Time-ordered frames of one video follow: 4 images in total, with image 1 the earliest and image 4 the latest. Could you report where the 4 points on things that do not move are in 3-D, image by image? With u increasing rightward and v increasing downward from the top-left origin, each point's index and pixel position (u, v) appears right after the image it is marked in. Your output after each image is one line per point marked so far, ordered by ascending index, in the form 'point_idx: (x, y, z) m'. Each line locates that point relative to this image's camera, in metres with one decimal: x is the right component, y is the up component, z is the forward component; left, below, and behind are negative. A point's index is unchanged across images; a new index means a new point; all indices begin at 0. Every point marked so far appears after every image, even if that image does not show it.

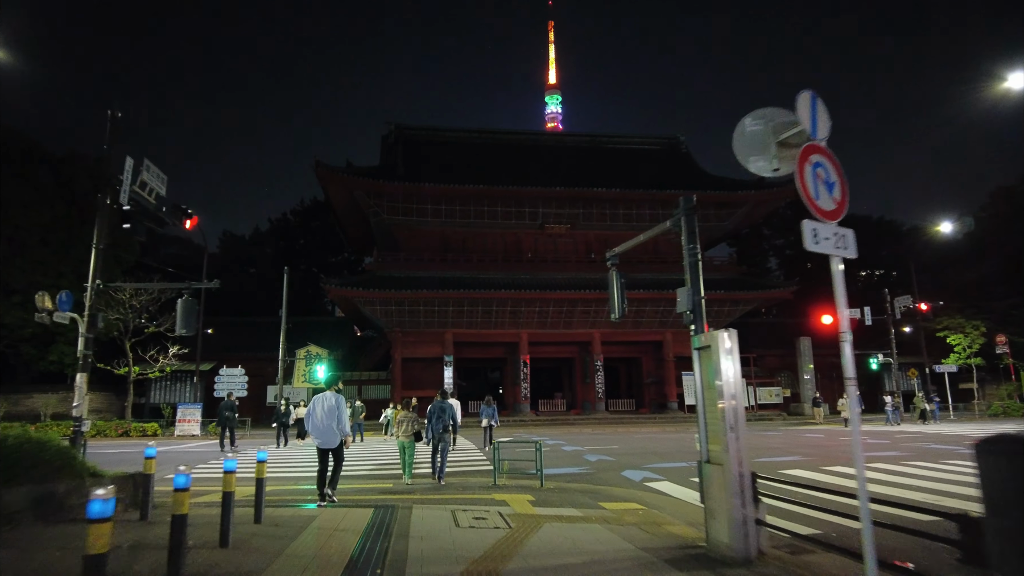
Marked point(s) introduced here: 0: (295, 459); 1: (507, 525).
0: (-5.2, -4.1, +14.1) m
1: (-0.1, -2.6, +6.3) m
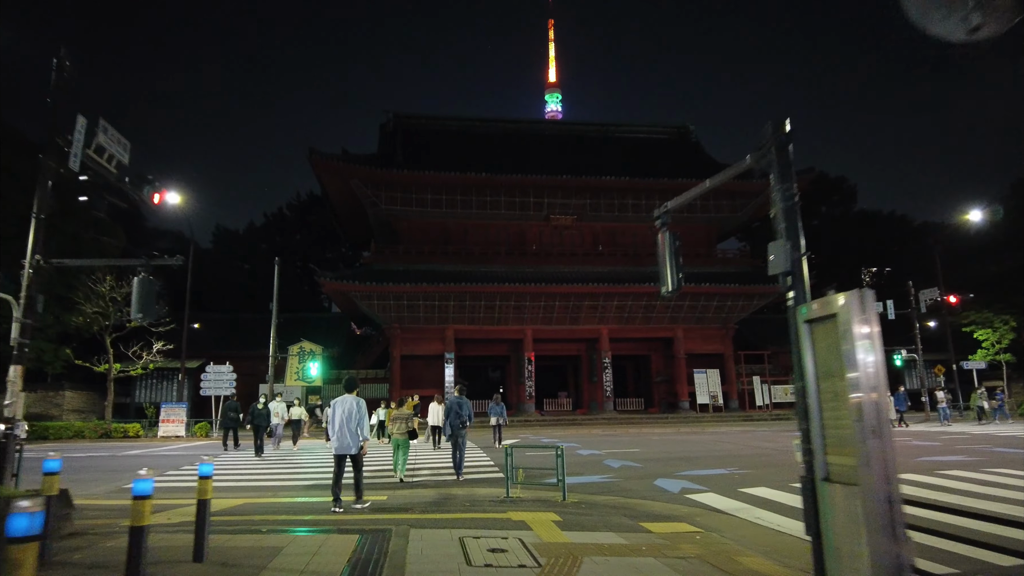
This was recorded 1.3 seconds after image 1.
0: (-4.9, -3.8, +12.6) m
1: (+0.2, -2.2, +4.8) m
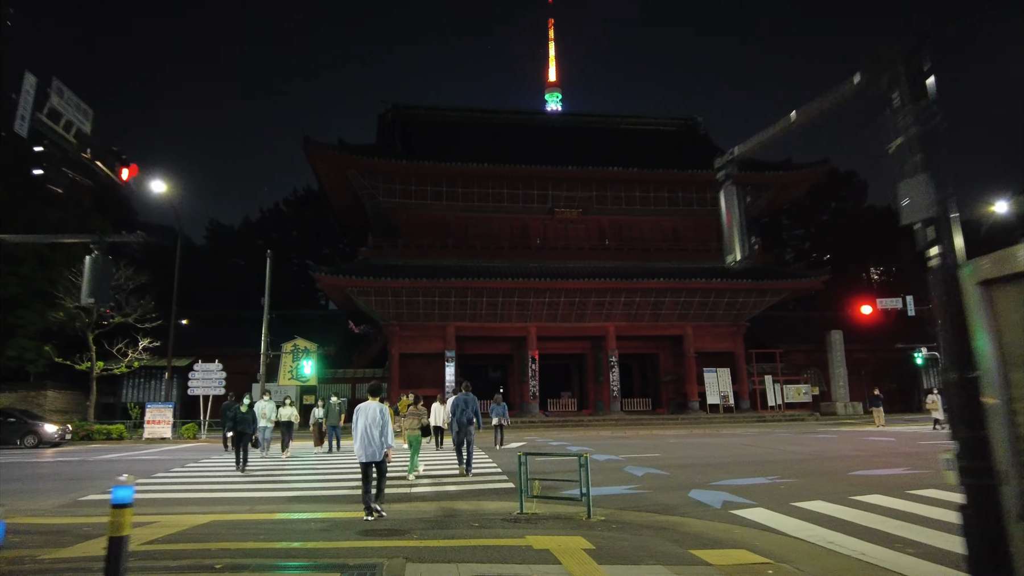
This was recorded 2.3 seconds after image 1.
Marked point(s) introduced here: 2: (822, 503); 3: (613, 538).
0: (-4.8, -3.5, +11.3) m
1: (+0.4, -2.0, +3.5) m
2: (+4.0, -2.8, +7.7) m
3: (+1.0, -2.5, +6.0) m
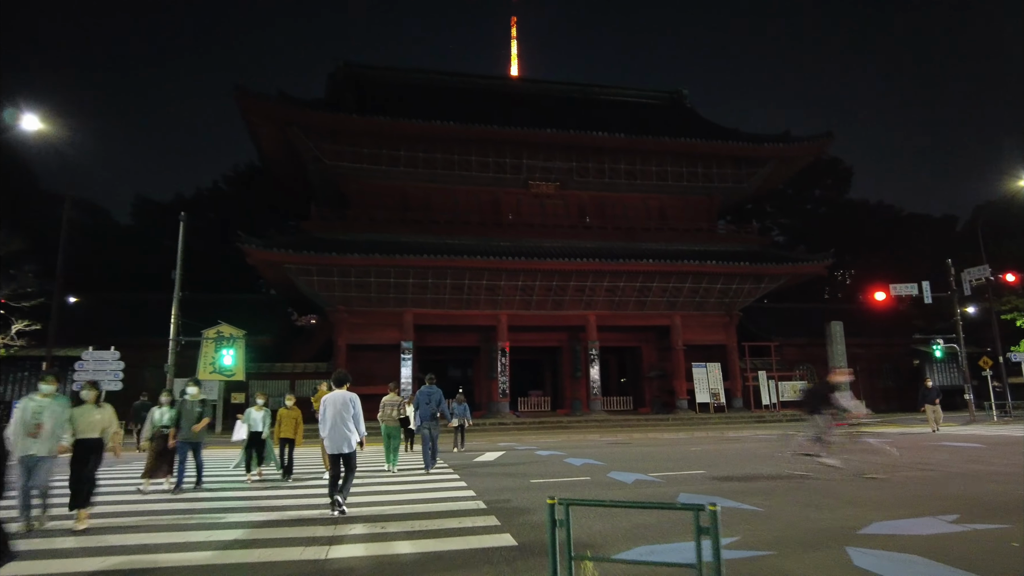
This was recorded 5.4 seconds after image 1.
0: (-4.9, -2.6, +6.9) m
1: (+0.8, -1.1, -0.5) m
2: (+4.1, -1.9, +3.8) m
3: (+1.3, -1.6, +2.0) m
